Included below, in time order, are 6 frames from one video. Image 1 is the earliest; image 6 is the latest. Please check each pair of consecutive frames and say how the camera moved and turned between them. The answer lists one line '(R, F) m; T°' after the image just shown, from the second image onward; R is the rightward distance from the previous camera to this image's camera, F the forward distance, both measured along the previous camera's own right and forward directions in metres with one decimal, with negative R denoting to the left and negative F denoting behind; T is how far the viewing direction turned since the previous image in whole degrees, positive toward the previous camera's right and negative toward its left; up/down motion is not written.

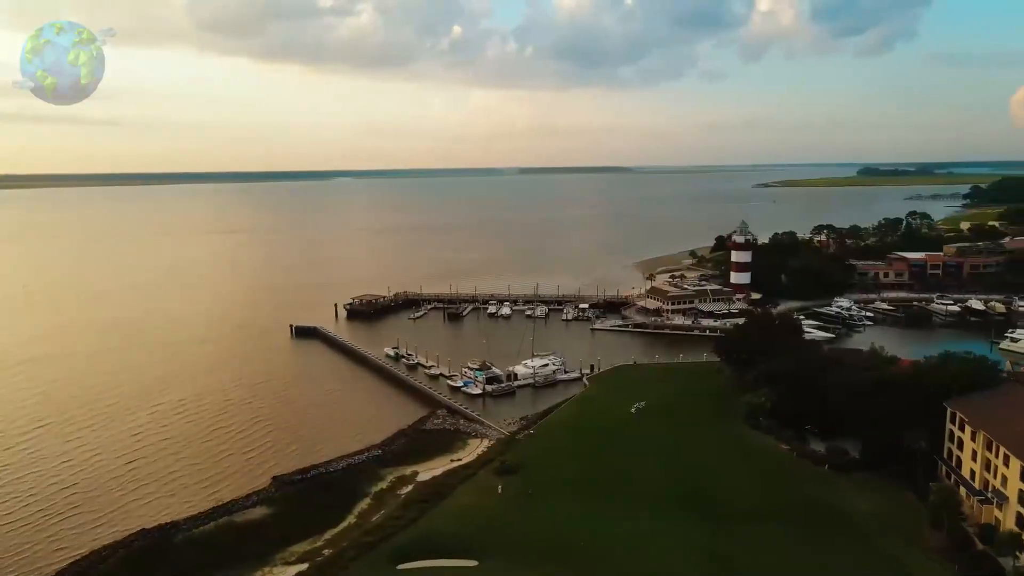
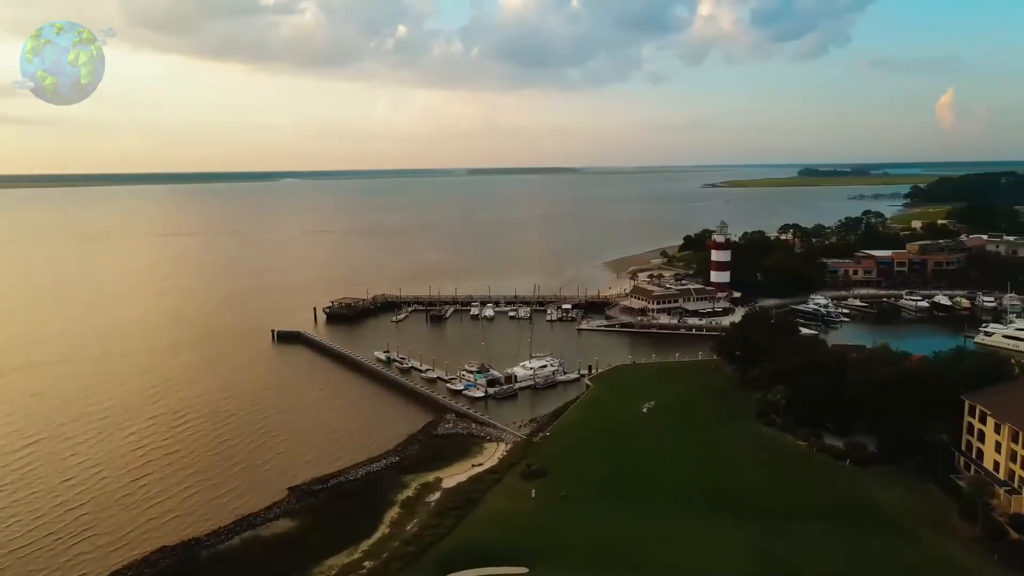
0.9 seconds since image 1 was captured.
(-2.1, +0.3) m; +4°
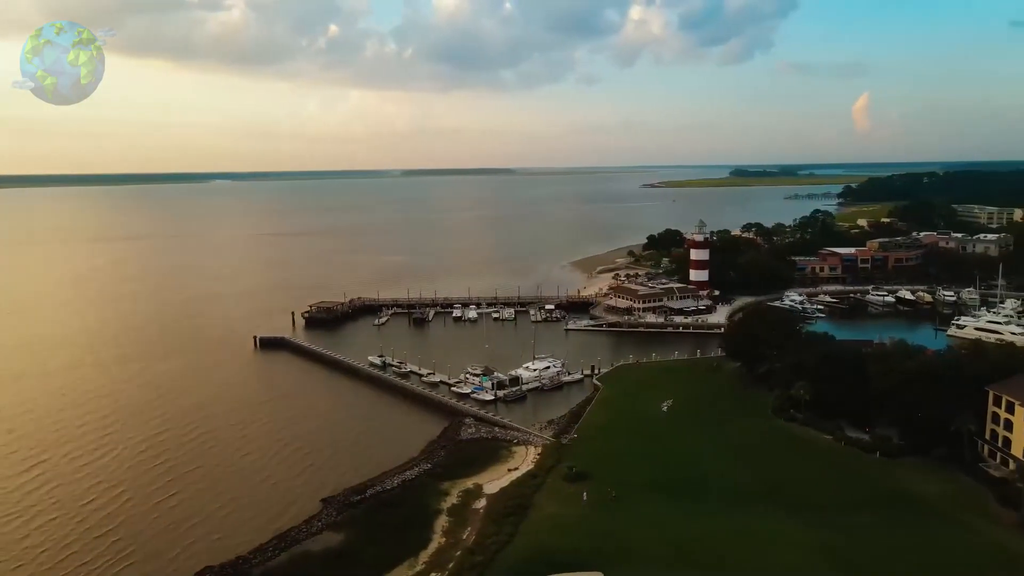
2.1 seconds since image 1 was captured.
(-2.8, +0.4) m; +5°
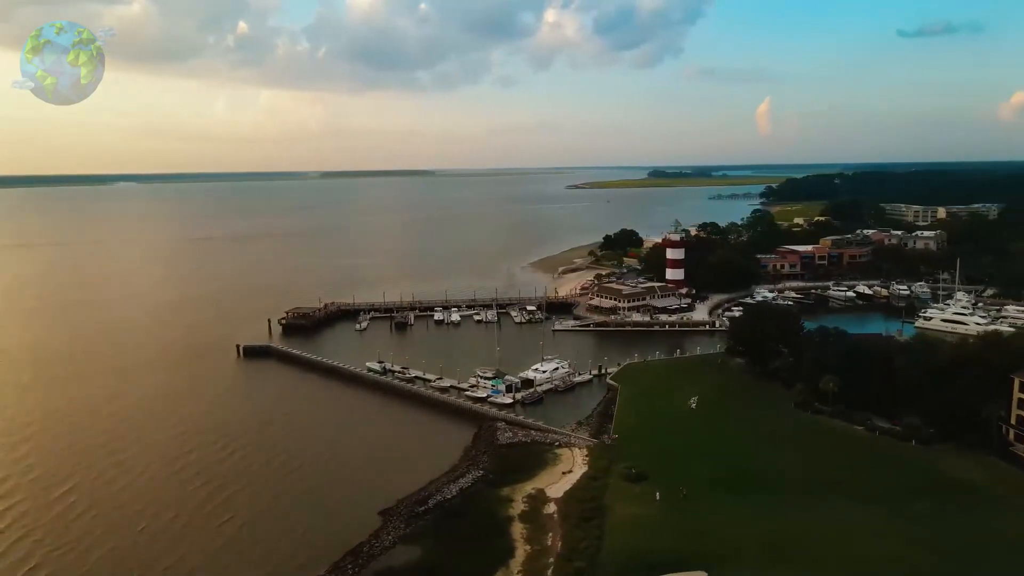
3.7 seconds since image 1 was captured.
(-3.8, +0.5) m; +6°
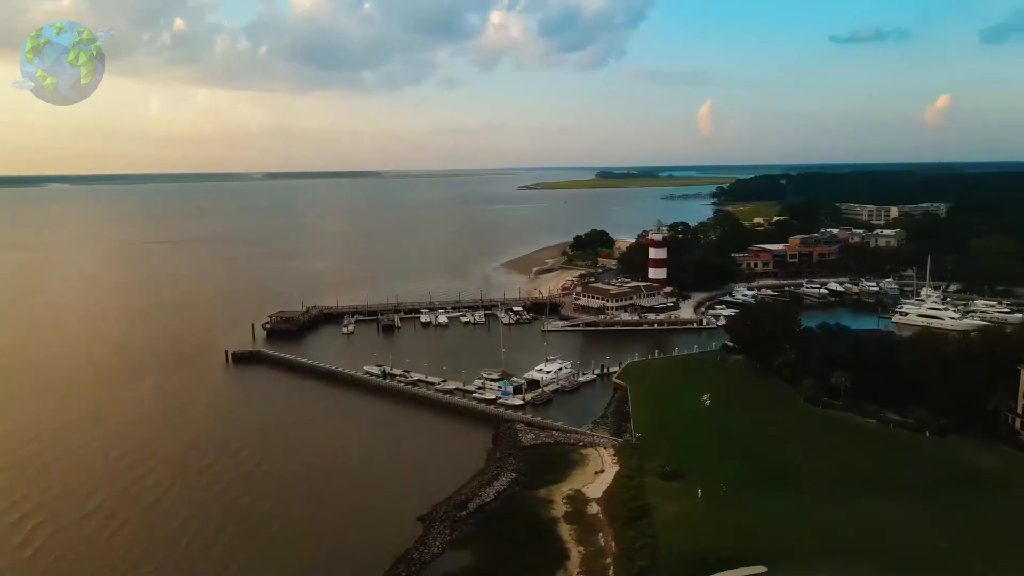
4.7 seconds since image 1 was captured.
(-2.4, +0.2) m; +4°
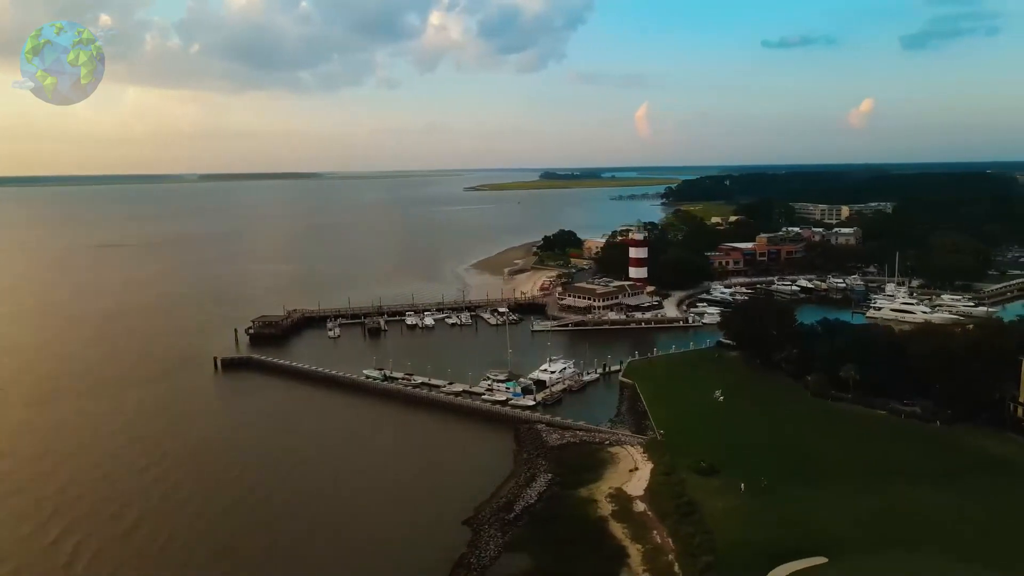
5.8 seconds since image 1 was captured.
(-2.6, +0.2) m; +4°
